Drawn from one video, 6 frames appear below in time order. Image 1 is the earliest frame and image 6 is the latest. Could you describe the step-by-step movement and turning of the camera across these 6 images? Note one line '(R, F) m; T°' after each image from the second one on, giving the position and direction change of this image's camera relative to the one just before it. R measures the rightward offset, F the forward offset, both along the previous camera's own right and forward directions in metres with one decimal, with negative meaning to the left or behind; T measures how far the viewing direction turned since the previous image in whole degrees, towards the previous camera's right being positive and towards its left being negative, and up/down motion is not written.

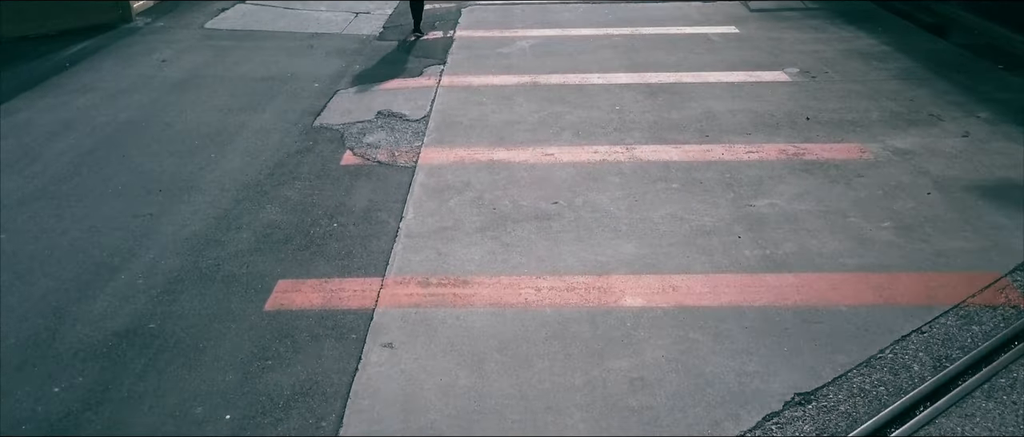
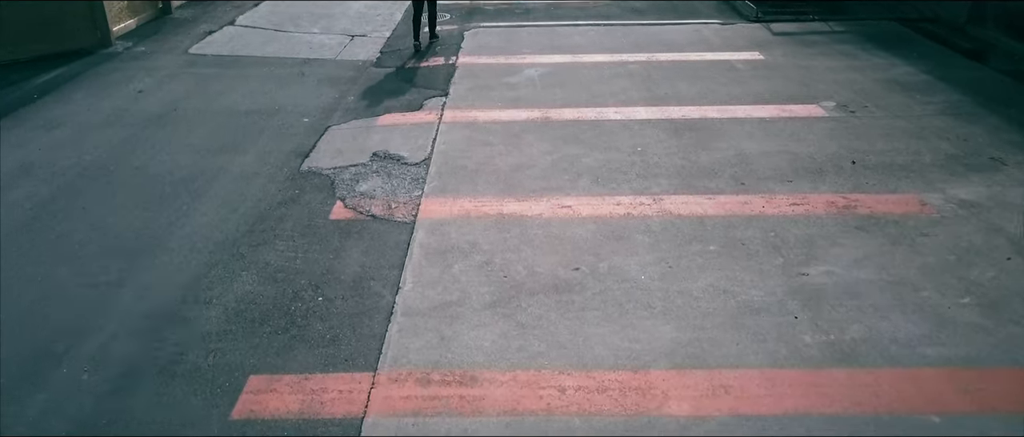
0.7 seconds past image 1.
(-0.1, +0.9) m; 0°
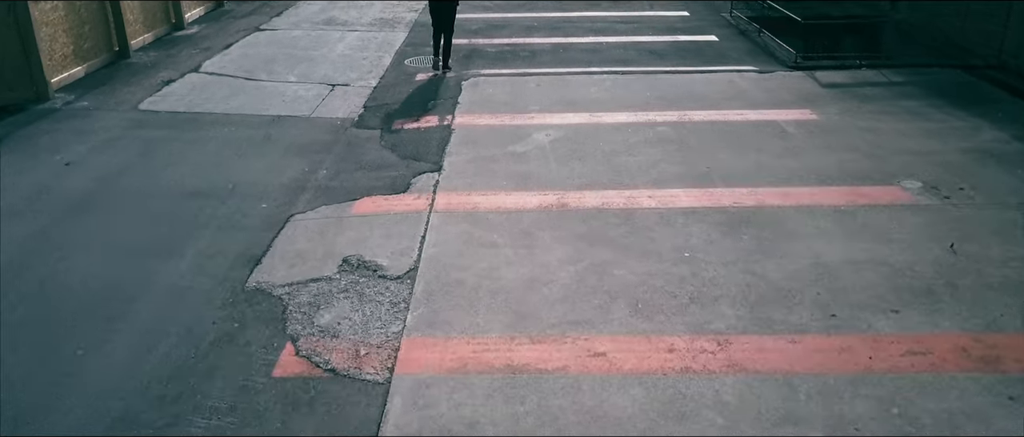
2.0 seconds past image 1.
(-0.1, +1.7) m; 0°
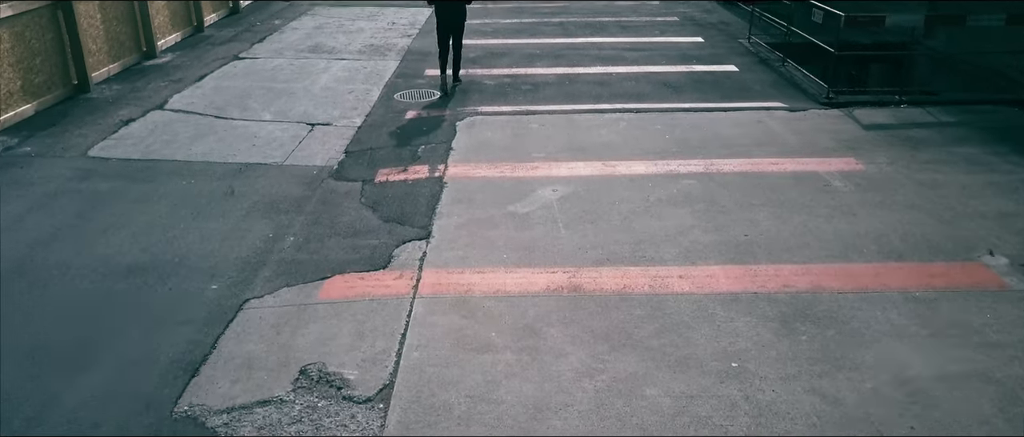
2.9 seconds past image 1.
(0.0, +1.2) m; 0°
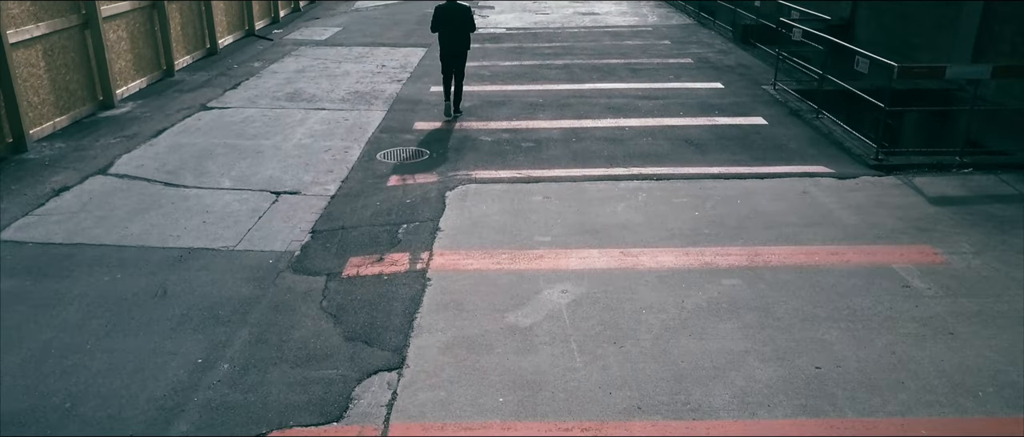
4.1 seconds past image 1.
(0.0, +1.5) m; 0°
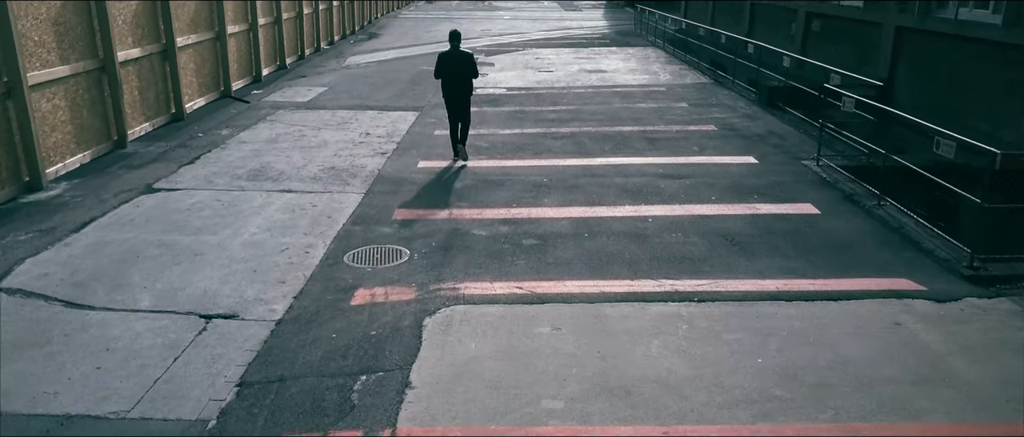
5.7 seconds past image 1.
(0.0, +1.9) m; 0°
